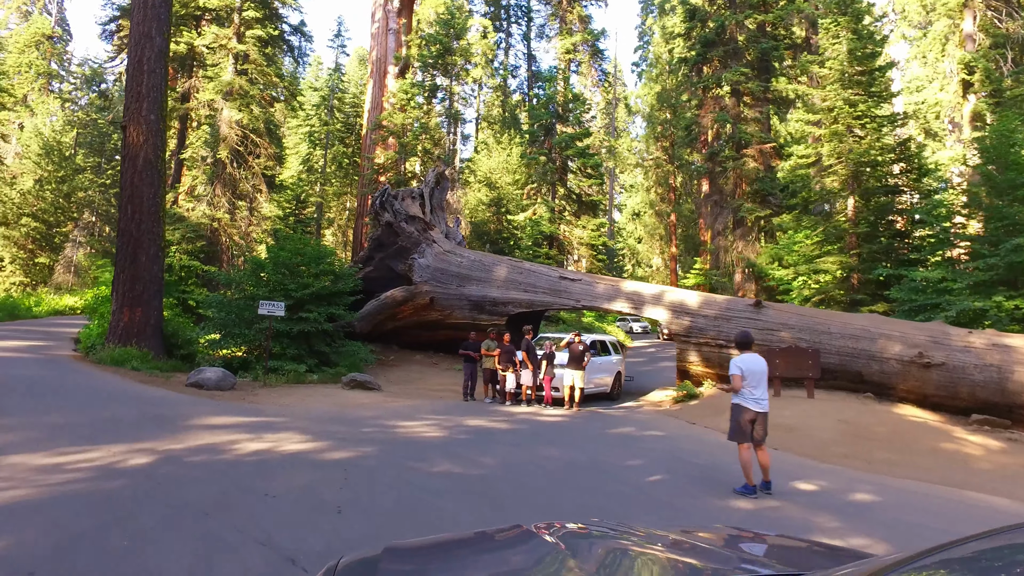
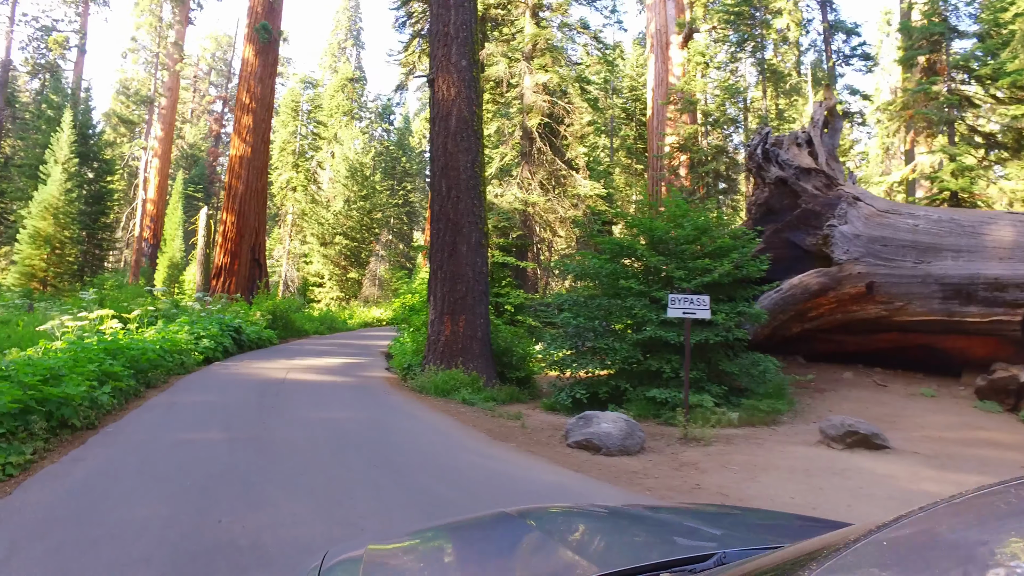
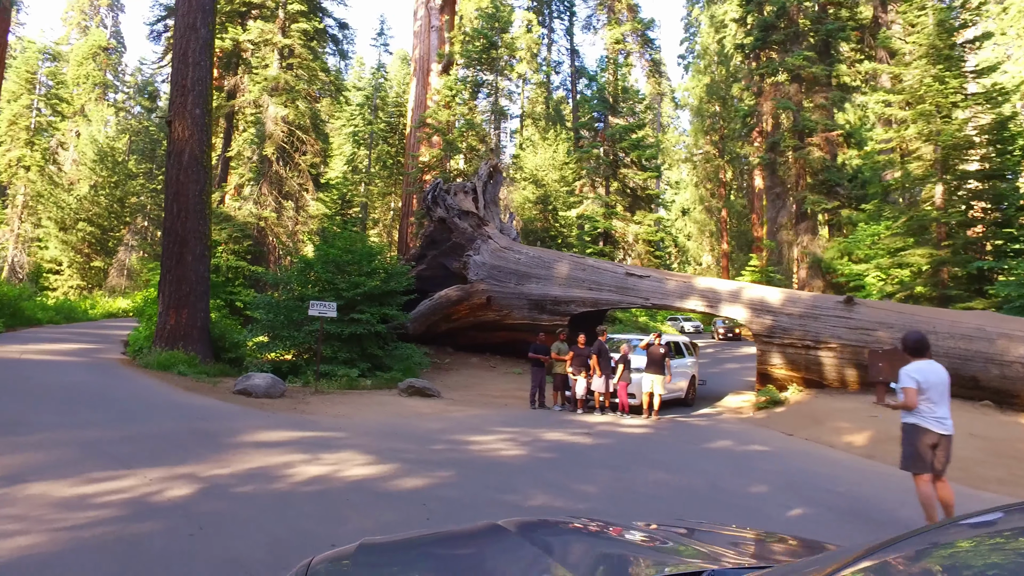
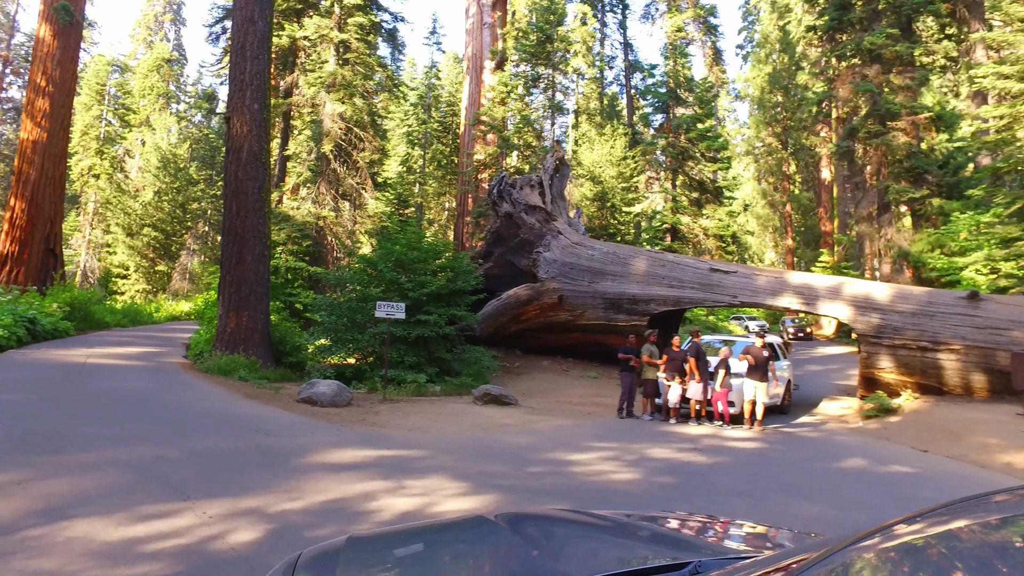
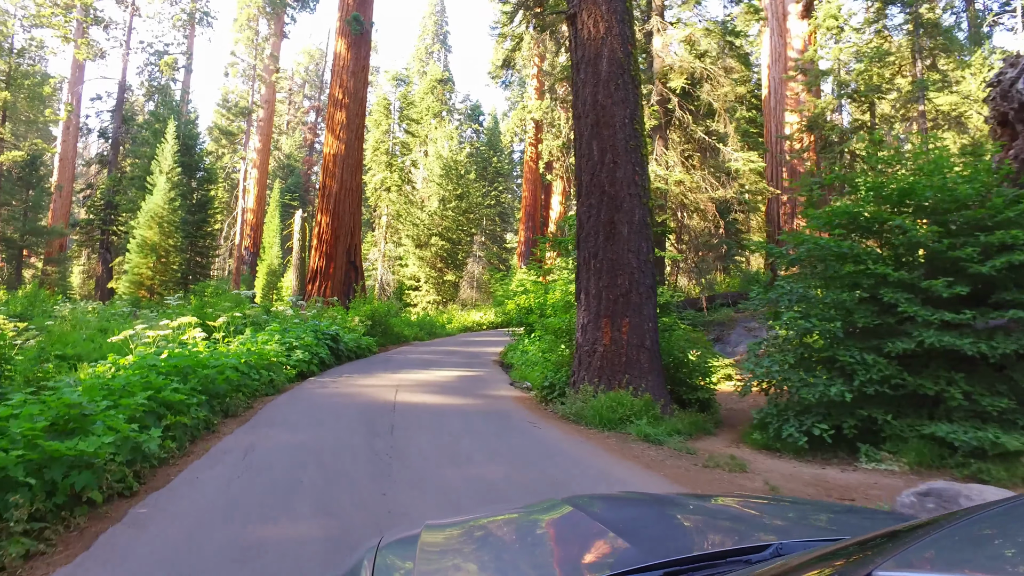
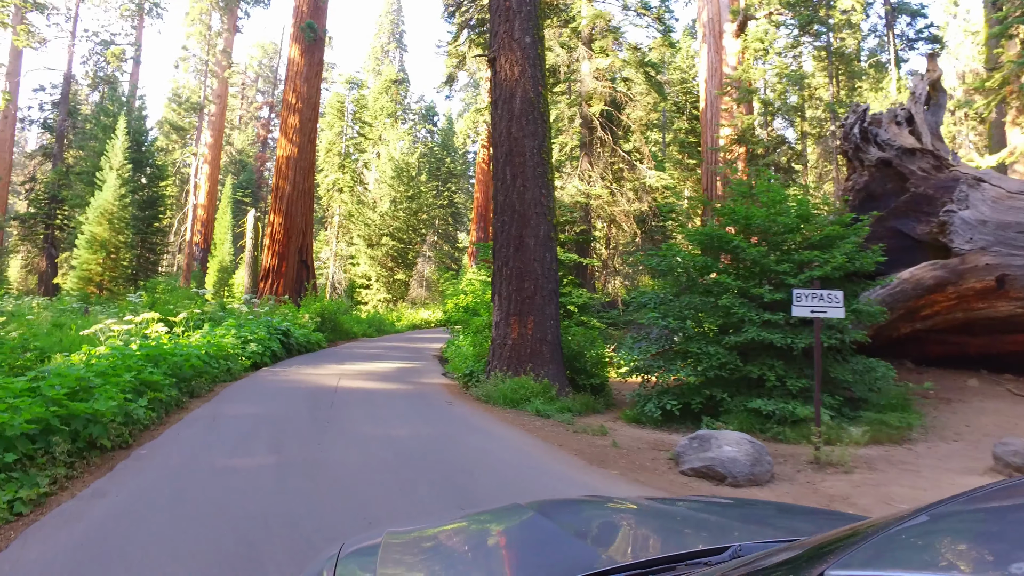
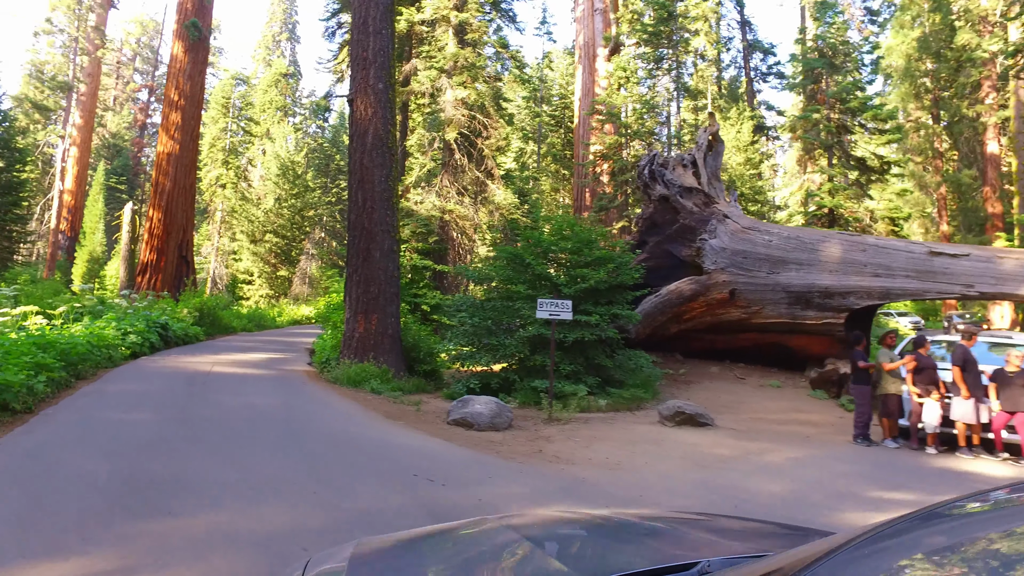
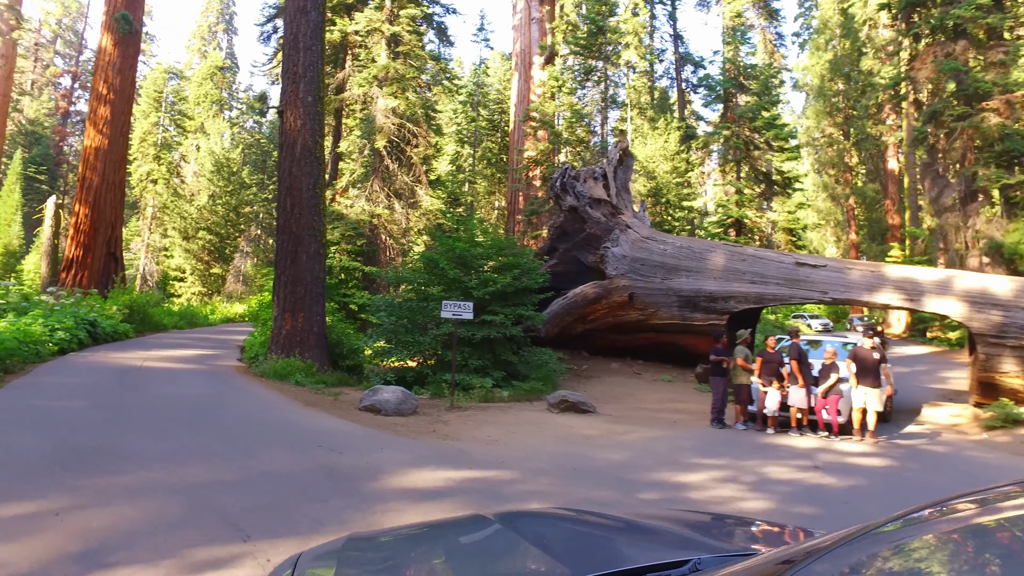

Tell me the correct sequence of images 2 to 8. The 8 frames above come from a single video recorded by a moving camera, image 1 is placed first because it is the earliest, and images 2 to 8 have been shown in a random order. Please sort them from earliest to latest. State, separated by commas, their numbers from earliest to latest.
3, 4, 8, 7, 2, 6, 5
